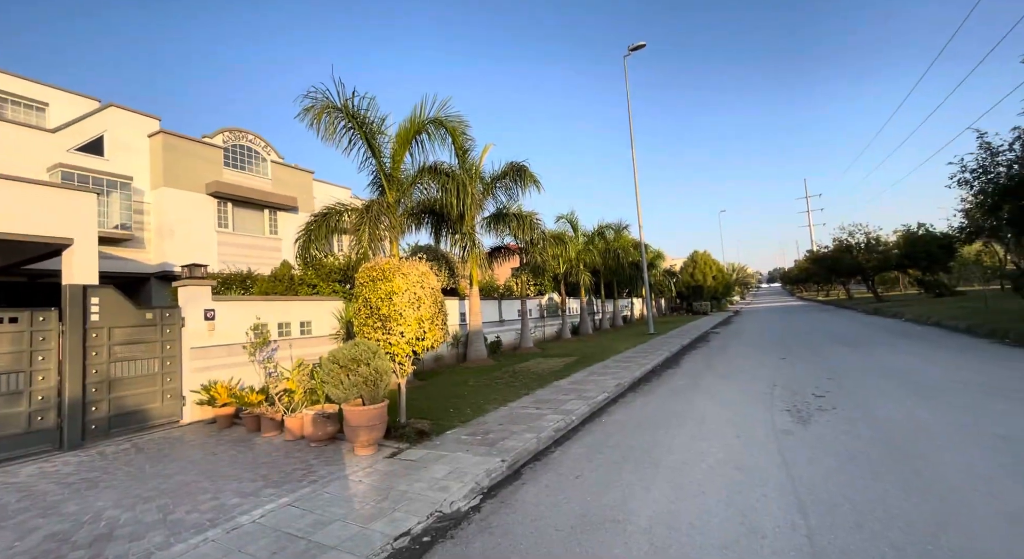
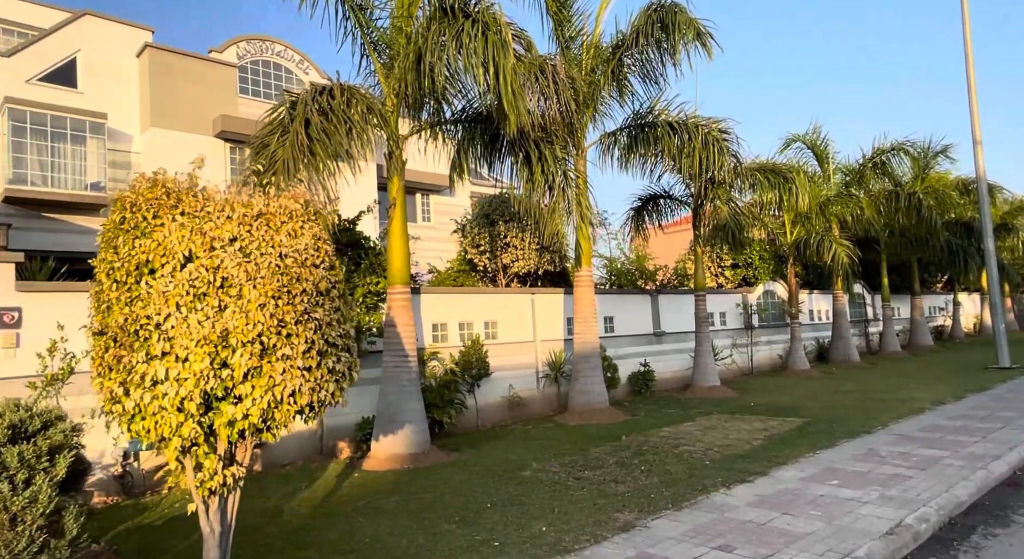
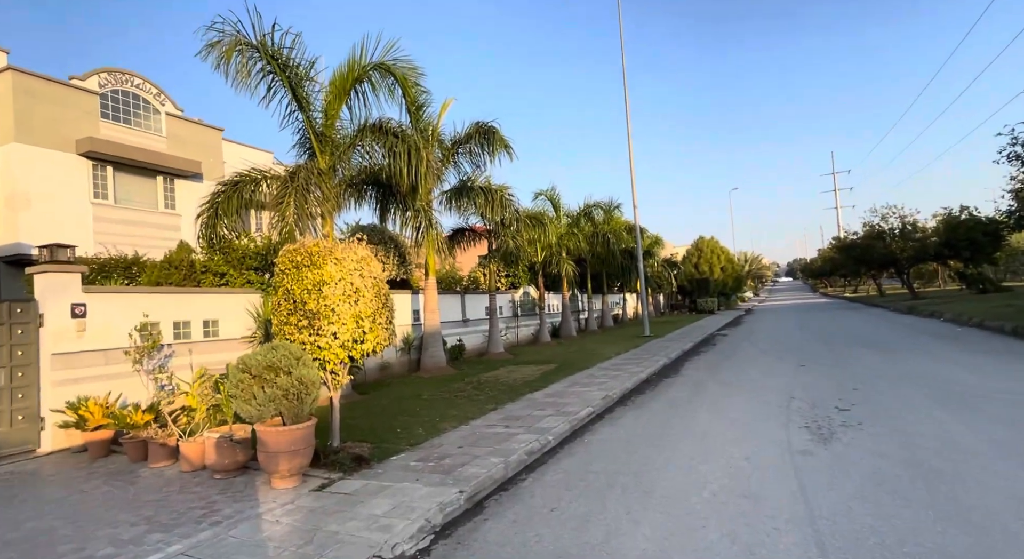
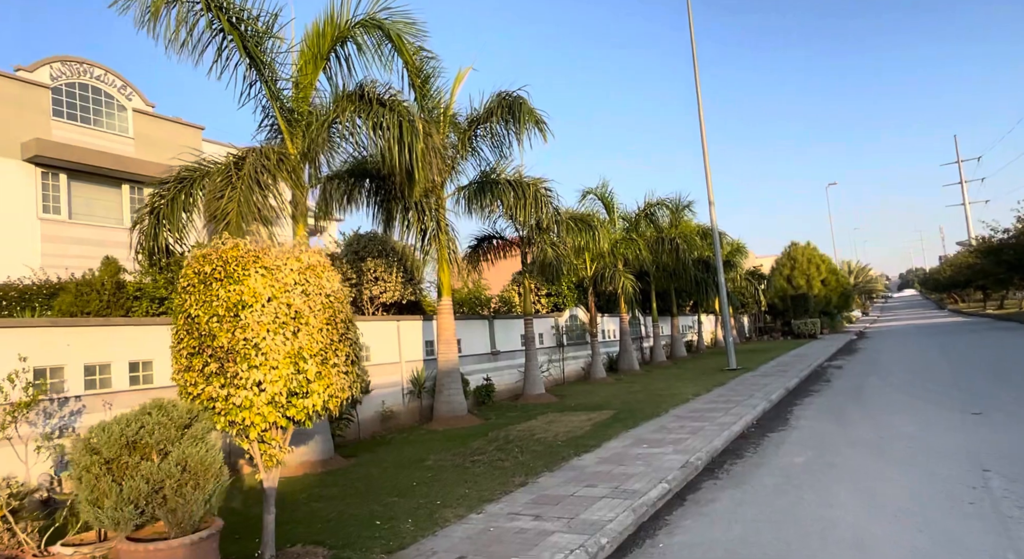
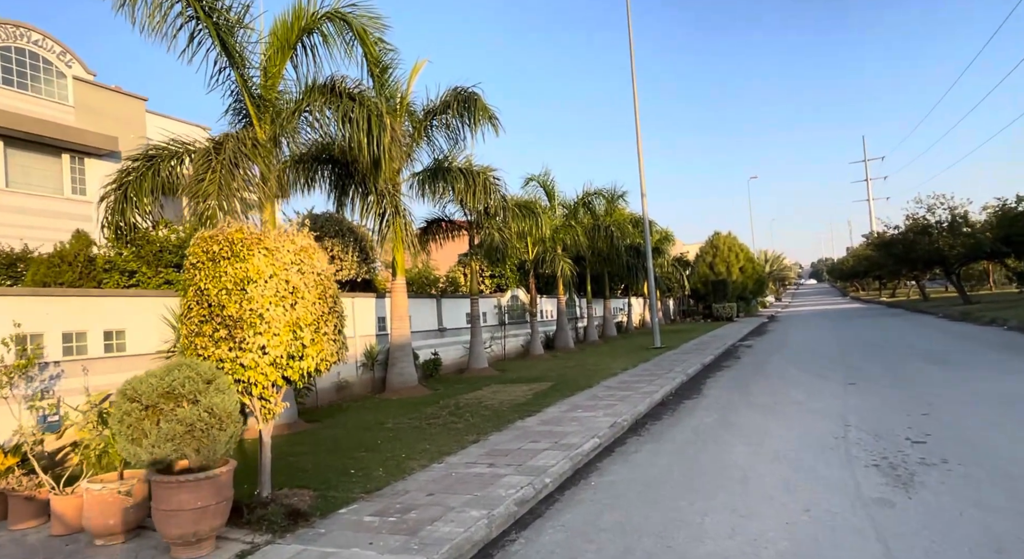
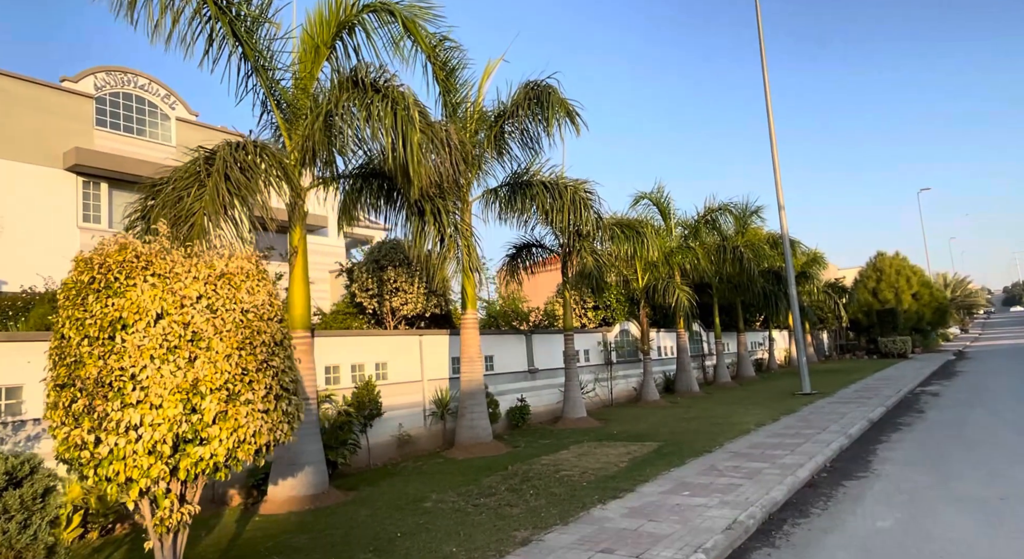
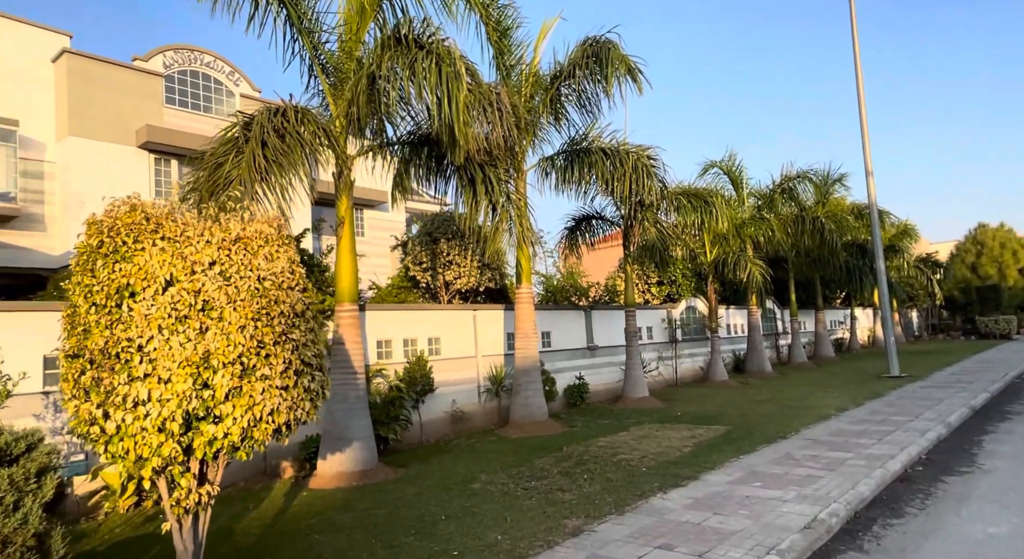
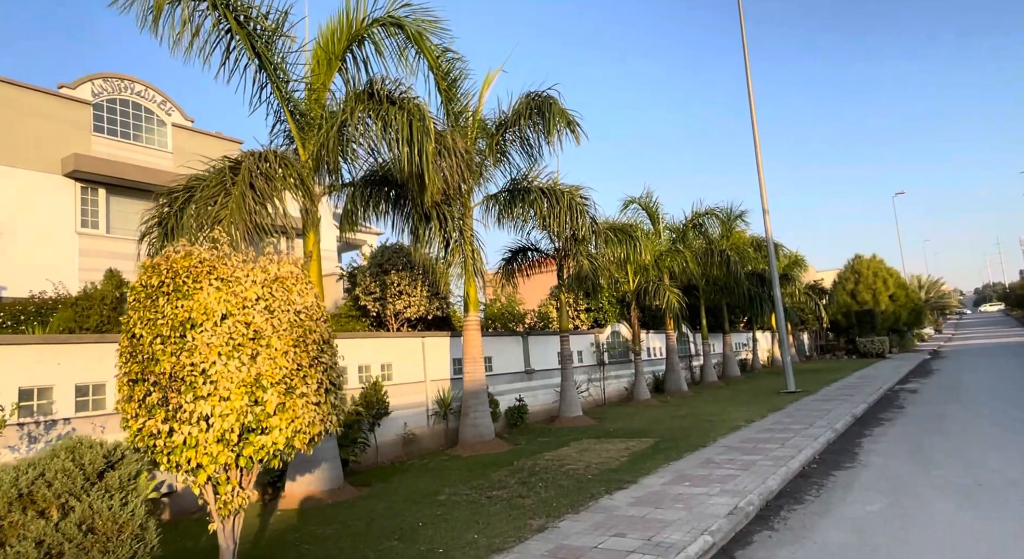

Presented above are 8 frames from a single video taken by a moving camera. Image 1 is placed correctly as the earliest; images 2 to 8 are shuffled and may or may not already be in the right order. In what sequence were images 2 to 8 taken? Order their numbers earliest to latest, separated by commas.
3, 5, 4, 8, 6, 7, 2
